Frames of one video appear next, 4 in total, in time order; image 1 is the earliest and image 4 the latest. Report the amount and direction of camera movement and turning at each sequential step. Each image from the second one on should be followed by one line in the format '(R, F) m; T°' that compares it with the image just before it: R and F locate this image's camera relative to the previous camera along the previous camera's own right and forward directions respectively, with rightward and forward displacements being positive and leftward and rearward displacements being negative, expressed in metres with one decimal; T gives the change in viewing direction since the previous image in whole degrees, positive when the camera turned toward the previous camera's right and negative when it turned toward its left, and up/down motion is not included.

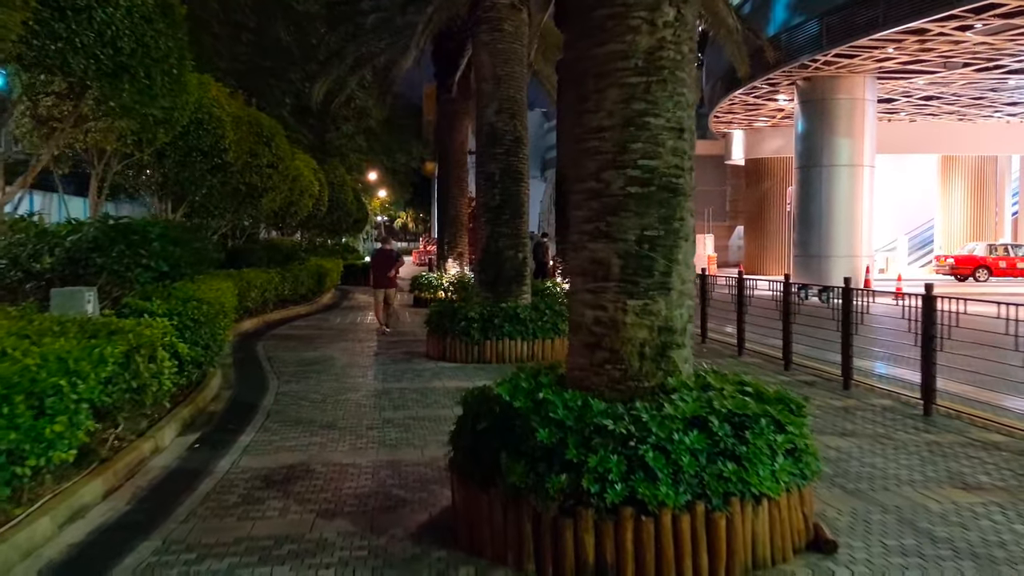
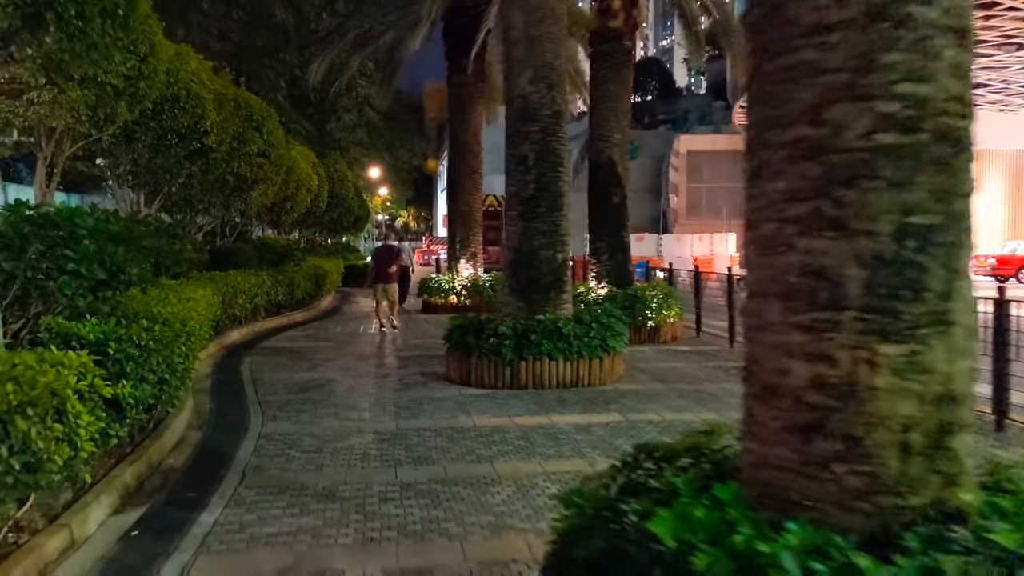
(-0.5, +2.6) m; 0°
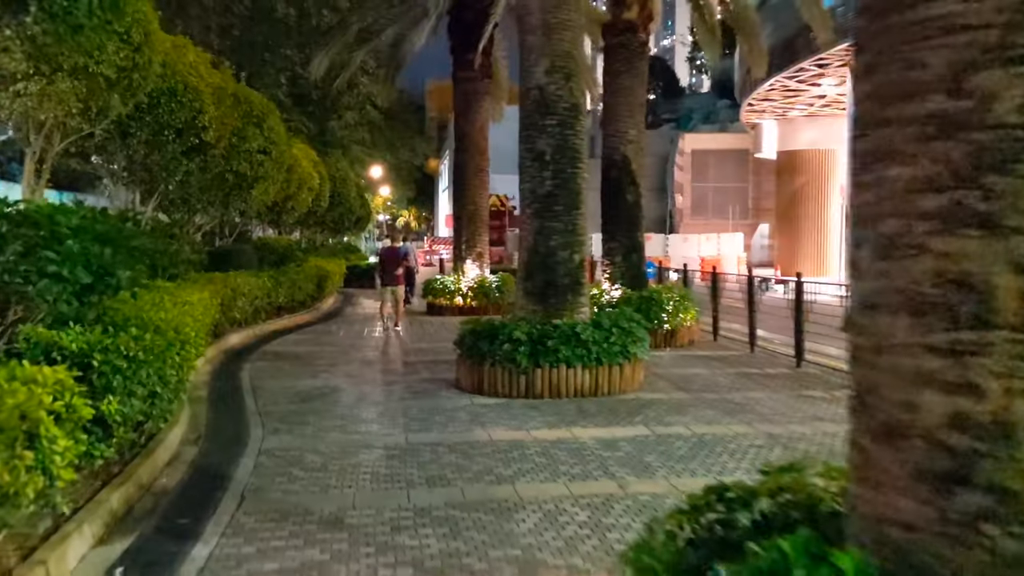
(-0.2, +0.6) m; 0°
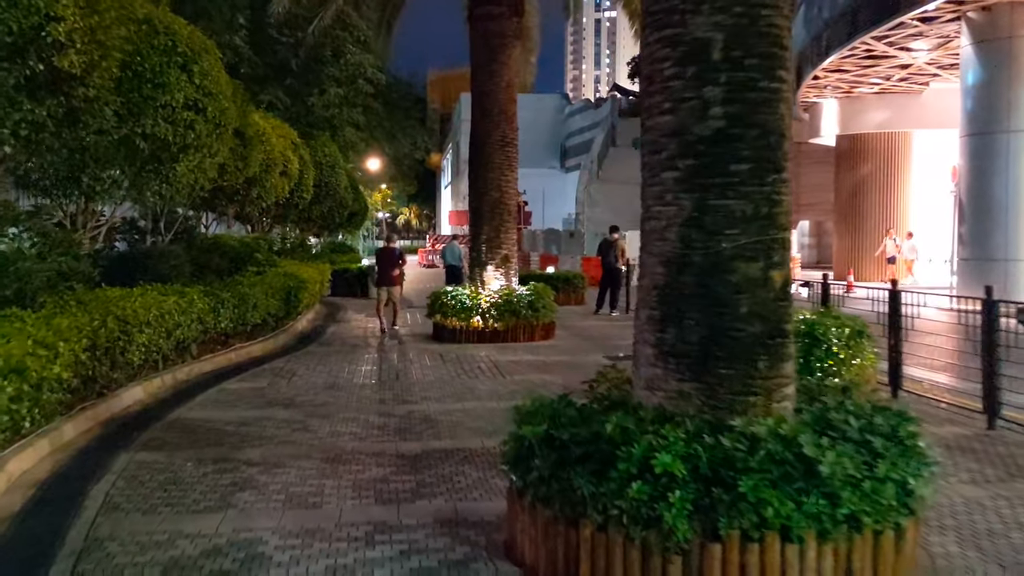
(-0.6, +6.0) m; 0°
